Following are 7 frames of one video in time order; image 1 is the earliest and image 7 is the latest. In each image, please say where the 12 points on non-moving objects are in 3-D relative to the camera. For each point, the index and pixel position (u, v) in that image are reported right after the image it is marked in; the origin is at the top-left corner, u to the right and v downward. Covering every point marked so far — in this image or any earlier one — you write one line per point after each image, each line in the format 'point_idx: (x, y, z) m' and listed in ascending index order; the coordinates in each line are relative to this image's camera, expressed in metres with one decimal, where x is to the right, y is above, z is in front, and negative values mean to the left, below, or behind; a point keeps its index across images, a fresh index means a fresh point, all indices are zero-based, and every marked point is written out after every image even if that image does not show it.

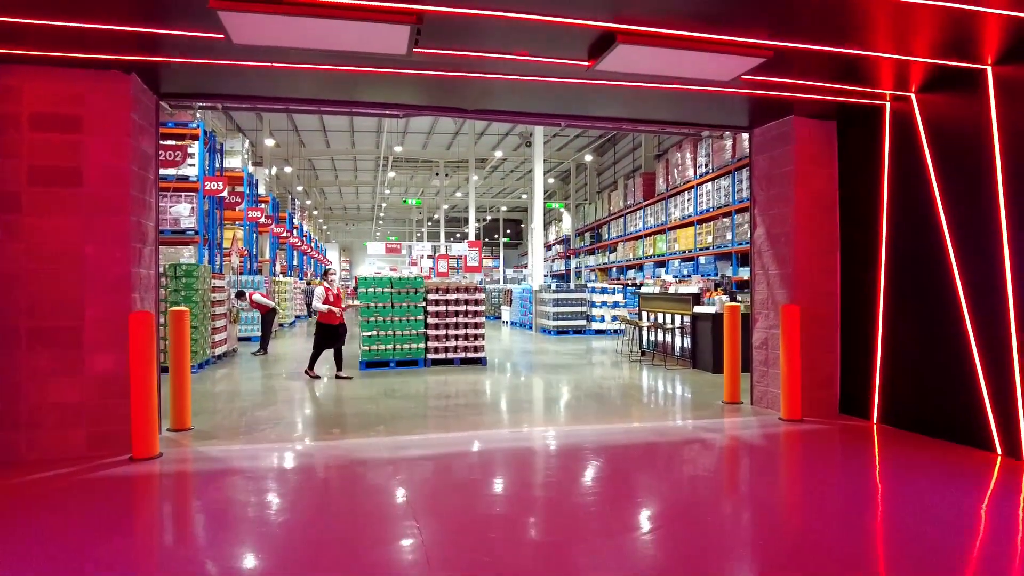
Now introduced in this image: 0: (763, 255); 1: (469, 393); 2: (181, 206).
0: (+2.2, +0.3, +5.8) m
1: (-0.5, -1.1, +7.1) m
2: (-5.9, +1.5, +11.8) m
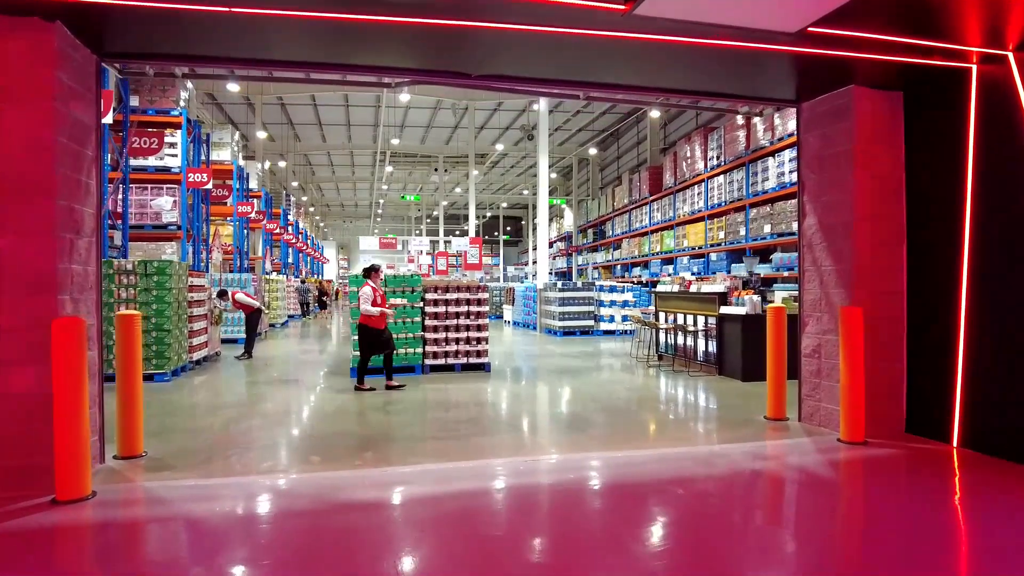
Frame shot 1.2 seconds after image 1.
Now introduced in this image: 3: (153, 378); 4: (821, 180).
0: (+2.3, +0.3, +5.0) m
1: (-0.4, -1.1, +6.3) m
2: (-5.8, +1.5, +11.0) m
3: (-4.1, -1.0, +7.5) m
4: (+2.3, +0.8, +4.9) m
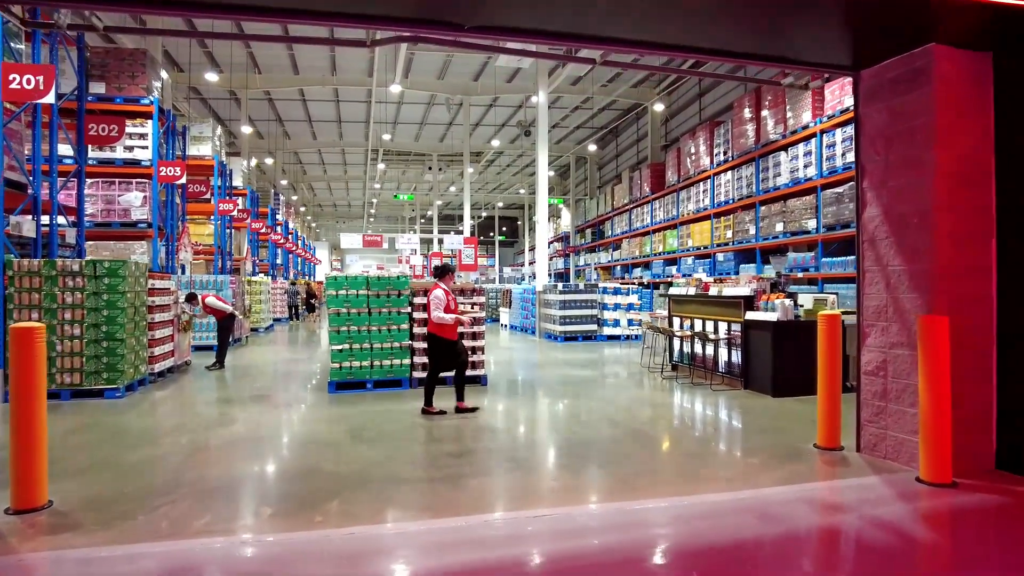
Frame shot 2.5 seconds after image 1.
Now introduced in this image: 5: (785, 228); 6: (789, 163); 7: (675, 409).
0: (+2.3, +0.3, +4.1) m
1: (-0.4, -1.1, +5.5) m
2: (-5.8, +1.4, +10.1) m
3: (-4.1, -1.1, +6.6) m
4: (+2.3, +0.8, +4.1) m
5: (+5.7, +1.3, +13.9) m
6: (+5.7, +2.6, +13.7) m
7: (+1.6, -1.2, +6.7) m
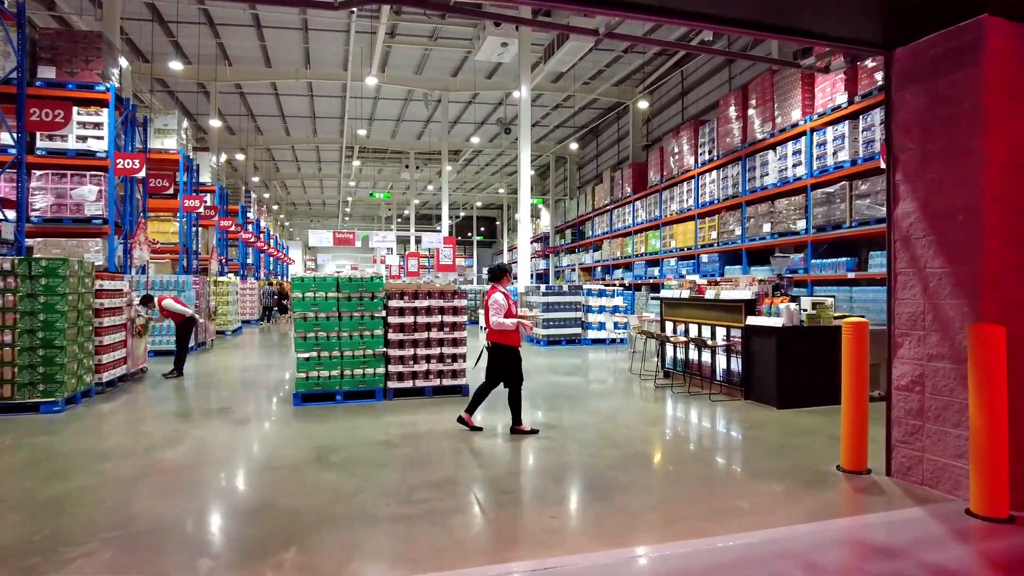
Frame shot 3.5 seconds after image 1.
0: (+2.2, +0.2, +3.7) m
1: (-0.5, -1.1, +4.9) m
2: (-6.1, +1.4, +9.4) m
3: (-4.2, -1.1, +5.9) m
4: (+2.3, +0.8, +3.6) m
5: (+5.3, +1.2, +13.6) m
6: (+5.4, +2.5, +13.4) m
7: (+1.4, -1.2, +6.2) m
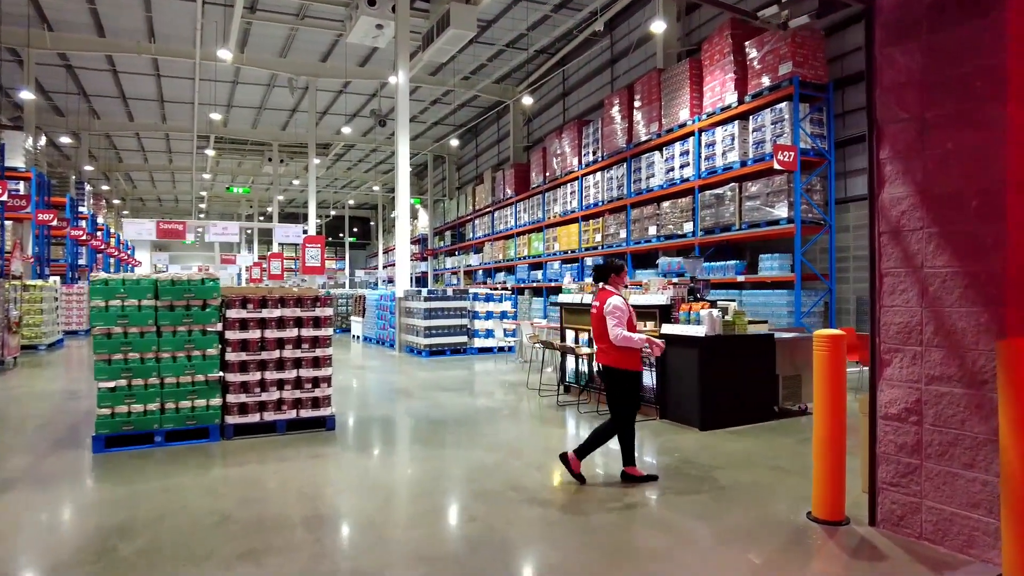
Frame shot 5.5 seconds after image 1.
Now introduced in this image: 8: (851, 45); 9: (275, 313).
0: (+1.8, +0.2, +2.9) m
1: (-1.2, -1.2, +3.6) m
2: (-7.5, +1.4, +7.0) m
3: (-5.0, -1.1, +3.9) m
4: (+1.8, +0.7, +2.9) m
5: (+3.0, +1.1, +13.2) m
6: (+3.0, +2.5, +13.1) m
7: (+0.5, -1.2, +5.2) m
8: (+5.3, +3.8, +10.3) m
9: (-1.8, -0.2, +5.1) m
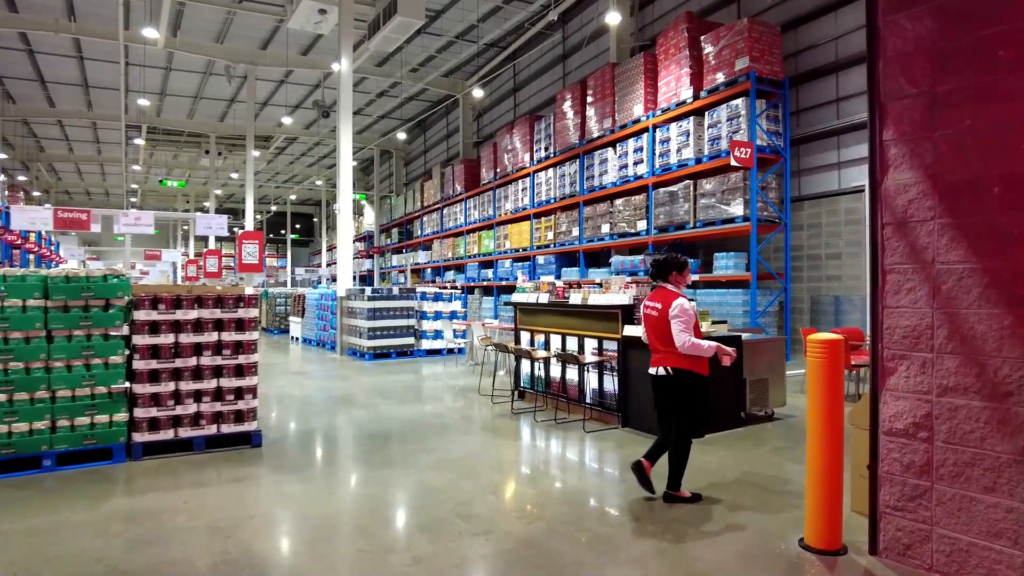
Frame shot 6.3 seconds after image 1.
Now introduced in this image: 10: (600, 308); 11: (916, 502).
0: (+1.6, +0.2, +2.6) m
1: (-1.4, -1.2, +3.1) m
2: (-7.9, +1.4, +5.9) m
3: (-5.2, -1.1, +3.1) m
4: (+1.6, +0.7, +2.5) m
5: (+2.0, +1.2, +13.0) m
6: (+2.1, +2.5, +12.8) m
7: (+0.2, -1.2, +4.8) m
8: (+4.5, +3.8, +10.2) m
9: (-2.1, -0.2, +4.5) m
10: (+0.8, -0.2, +5.7) m
11: (+1.6, -0.8, +2.6) m
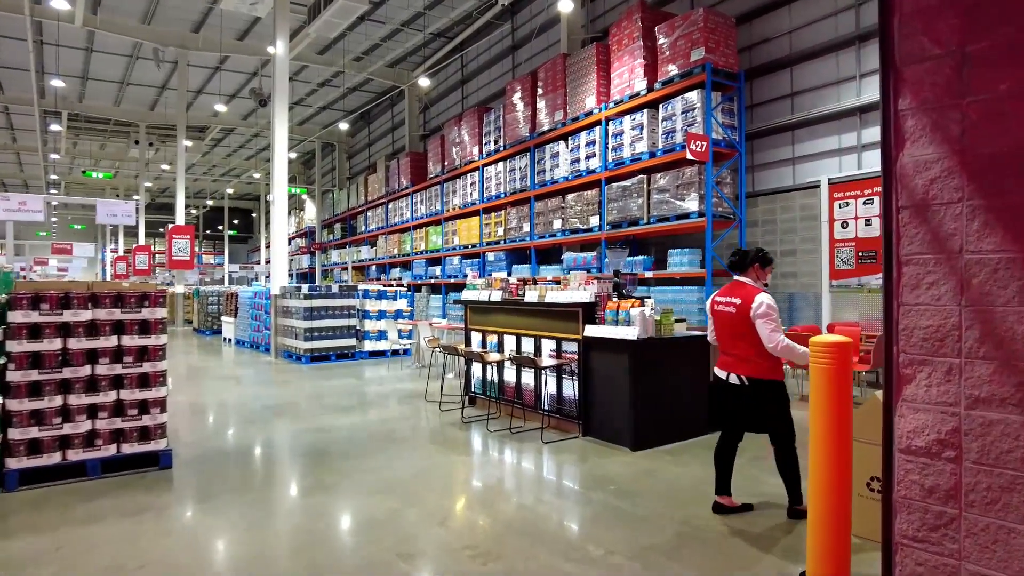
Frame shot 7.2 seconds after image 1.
0: (+1.4, +0.3, +2.2) m
1: (-1.6, -1.1, +2.4) m
2: (-8.3, +1.4, +4.8) m
3: (-5.4, -1.1, +2.1) m
4: (+1.5, +0.8, +2.2) m
5: (+1.0, +1.2, +12.6) m
6: (+1.1, +2.5, +12.4) m
7: (-0.2, -1.2, +4.3) m
8: (+3.7, +3.8, +10.1) m
9: (-2.4, -0.1, +3.8) m
10: (+0.4, -0.1, +5.2) m
11: (+1.4, -0.8, +2.2) m
